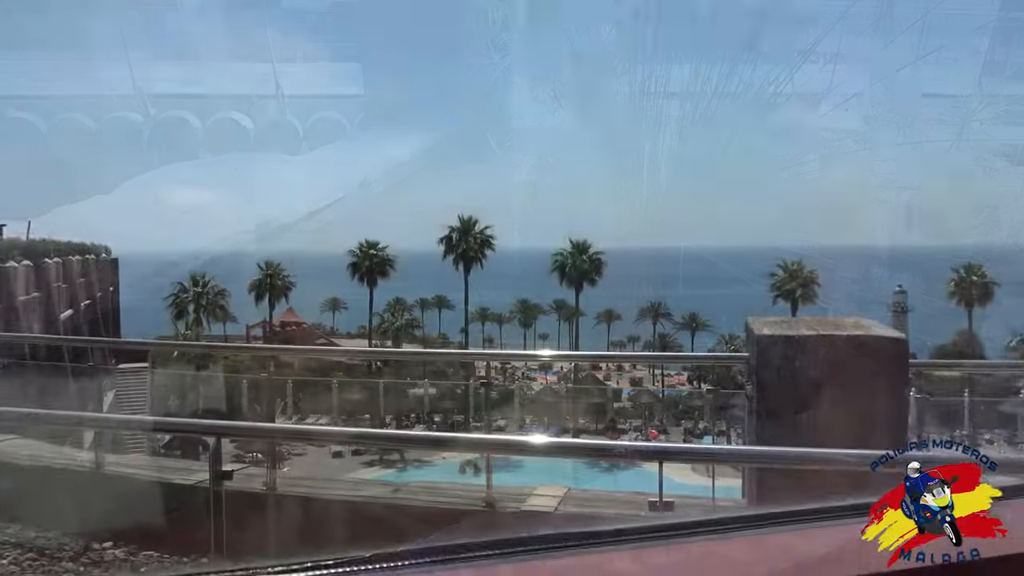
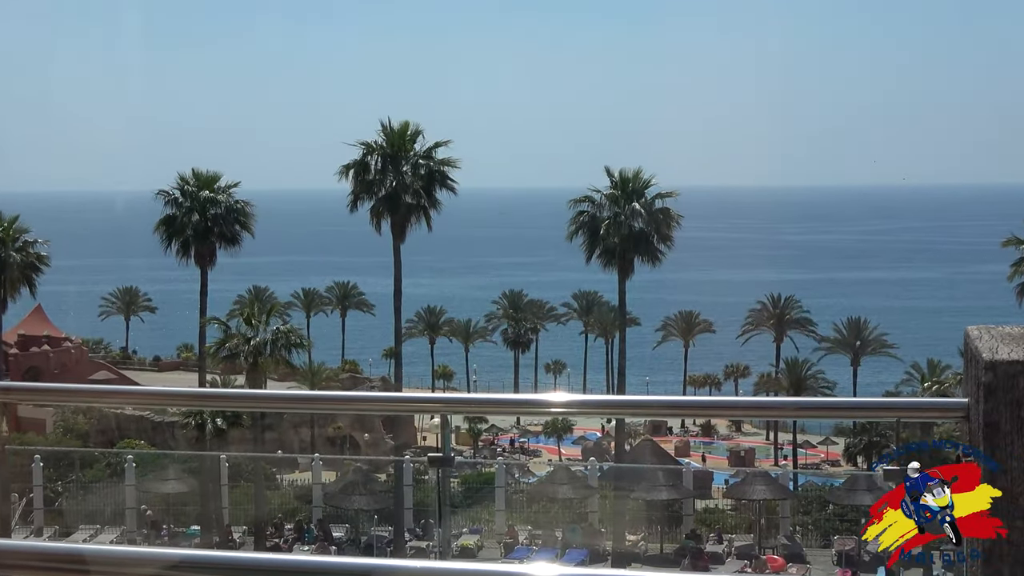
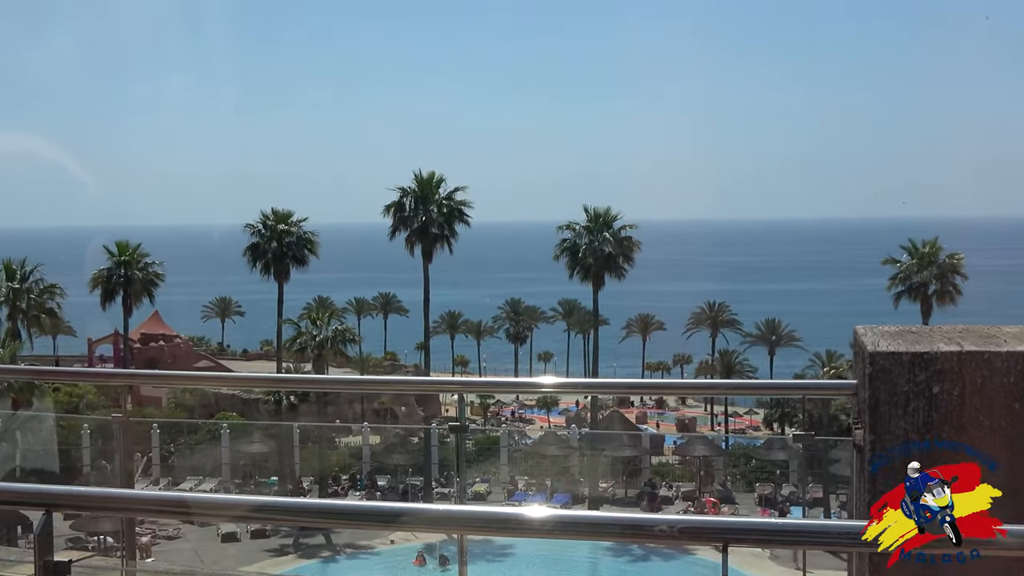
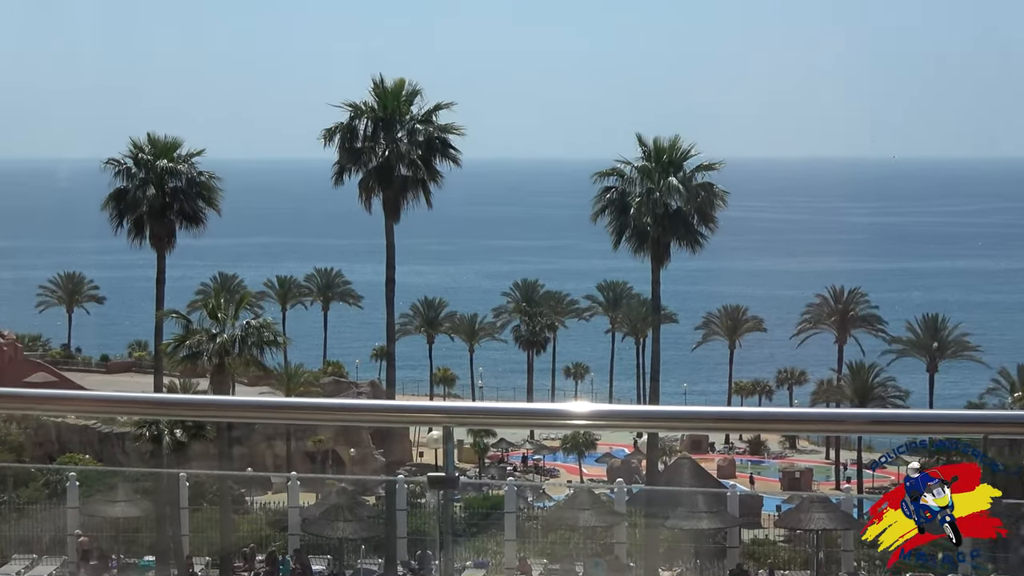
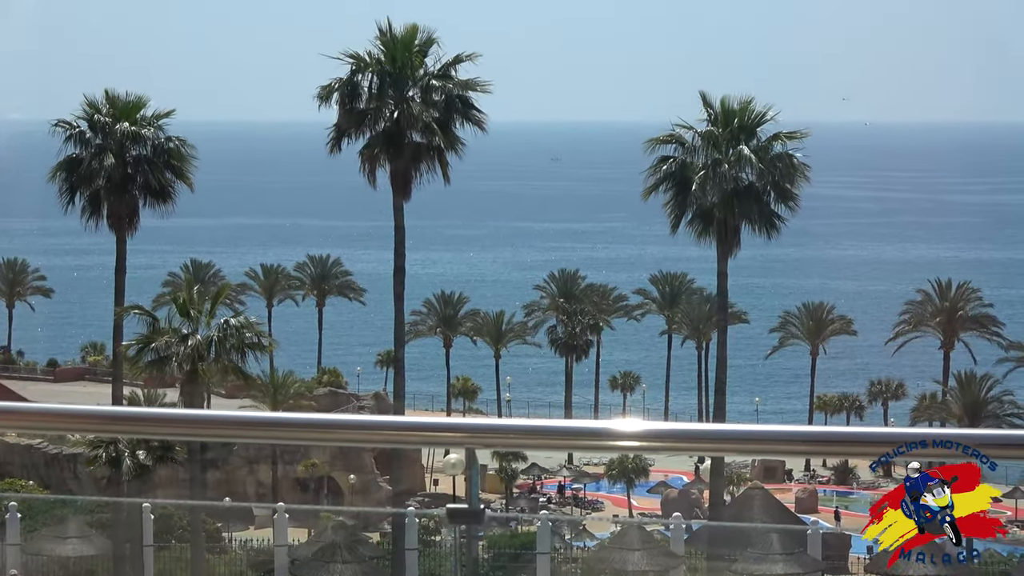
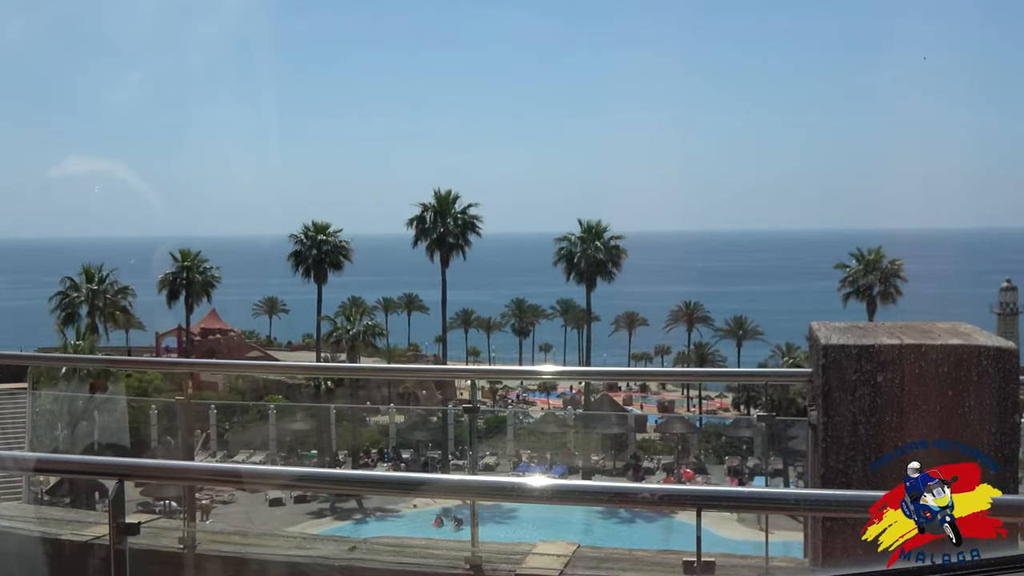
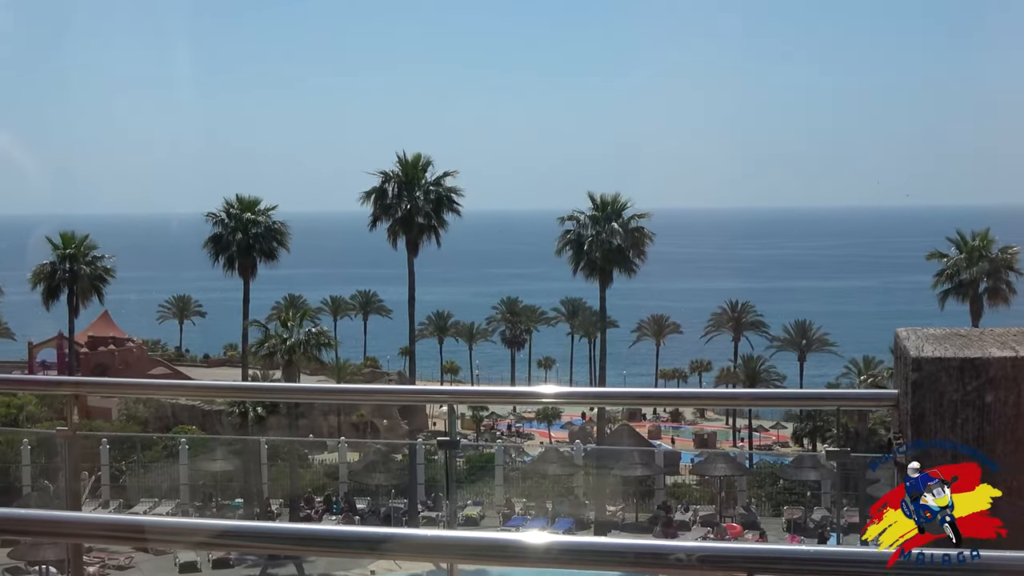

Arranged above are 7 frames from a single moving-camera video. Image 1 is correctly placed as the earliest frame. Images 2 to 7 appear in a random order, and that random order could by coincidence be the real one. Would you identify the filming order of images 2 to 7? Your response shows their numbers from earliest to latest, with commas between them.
6, 3, 7, 2, 4, 5
